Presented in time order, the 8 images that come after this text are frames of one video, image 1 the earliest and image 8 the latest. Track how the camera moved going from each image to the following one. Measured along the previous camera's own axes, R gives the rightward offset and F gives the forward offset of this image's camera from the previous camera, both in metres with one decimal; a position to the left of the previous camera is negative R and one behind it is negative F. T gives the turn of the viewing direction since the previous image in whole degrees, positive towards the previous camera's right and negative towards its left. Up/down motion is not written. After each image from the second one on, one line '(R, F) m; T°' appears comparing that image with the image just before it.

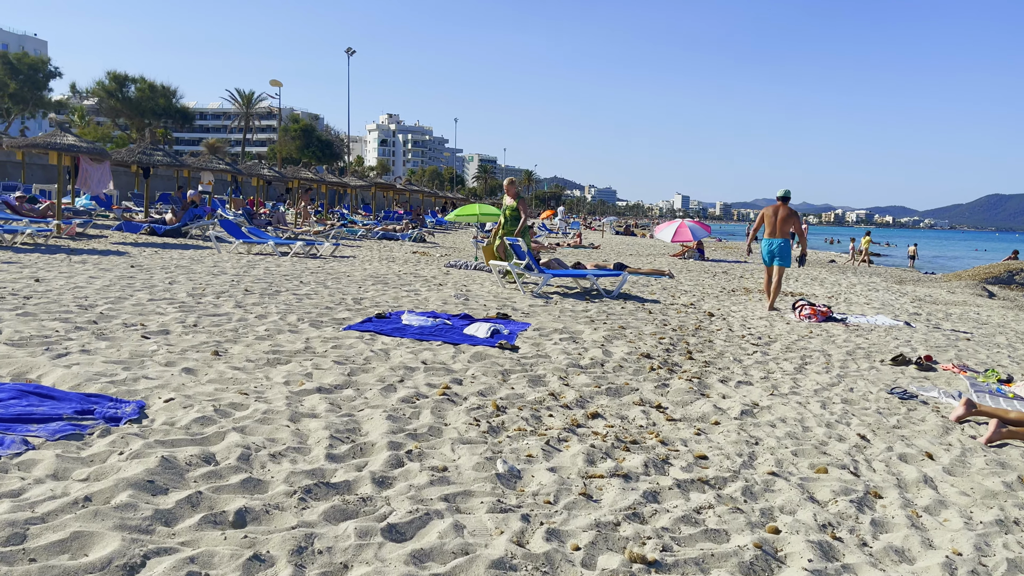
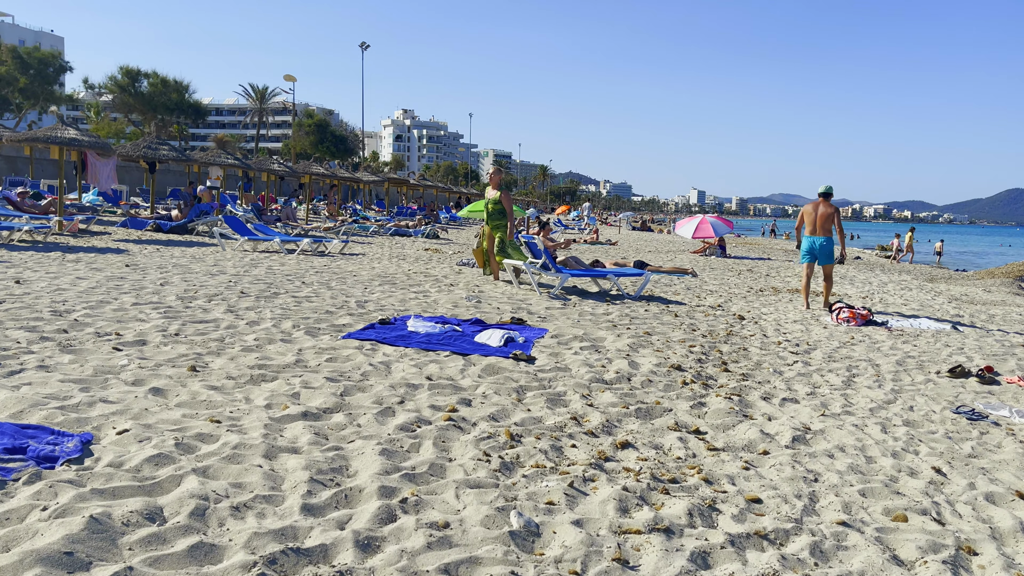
(0.0, +0.5) m; -1°
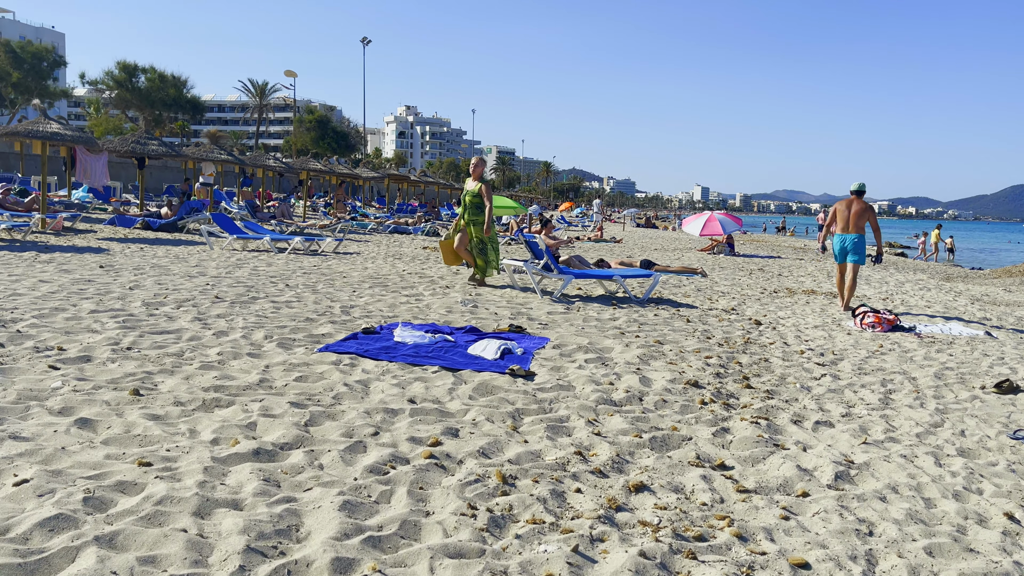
(0.0, +0.5) m; 0°
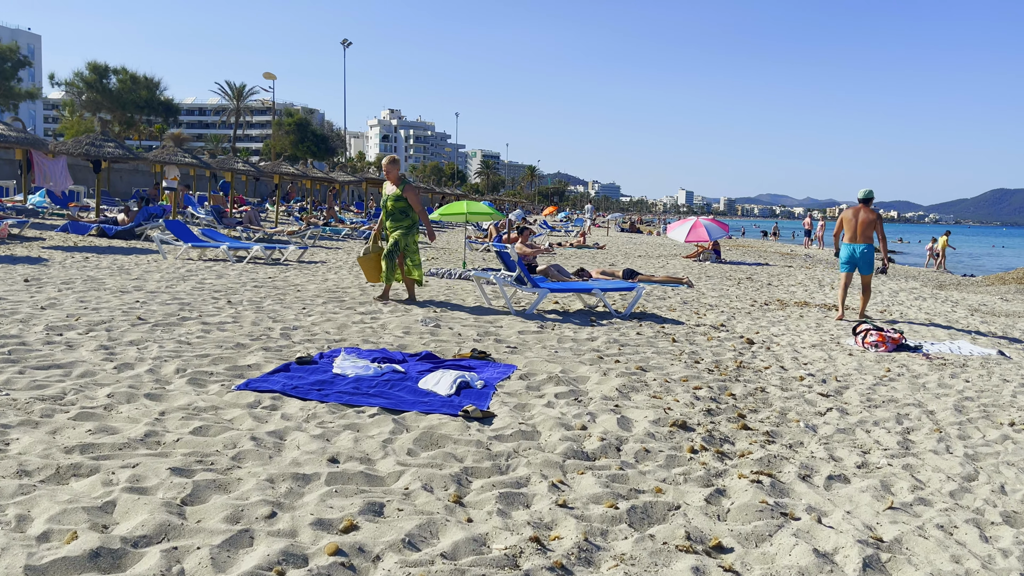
(+0.1, +0.7) m; +1°
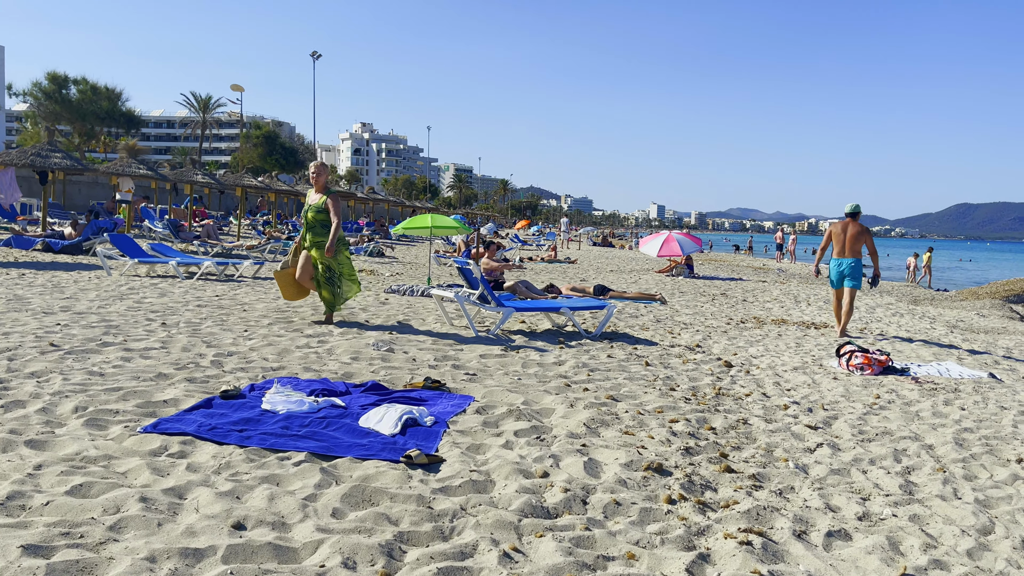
(+0.1, +0.5) m; +2°
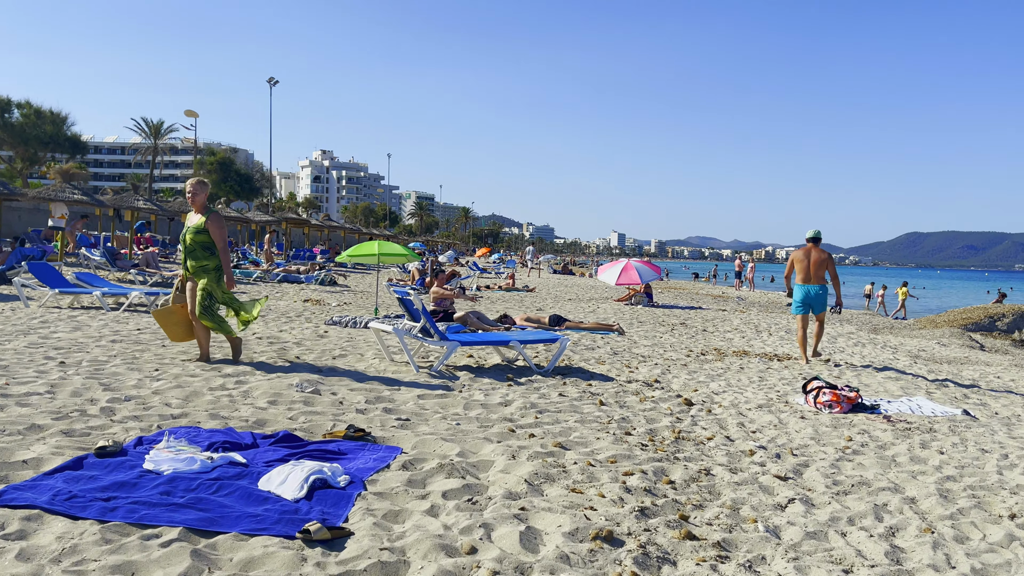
(+0.1, +0.5) m; +3°
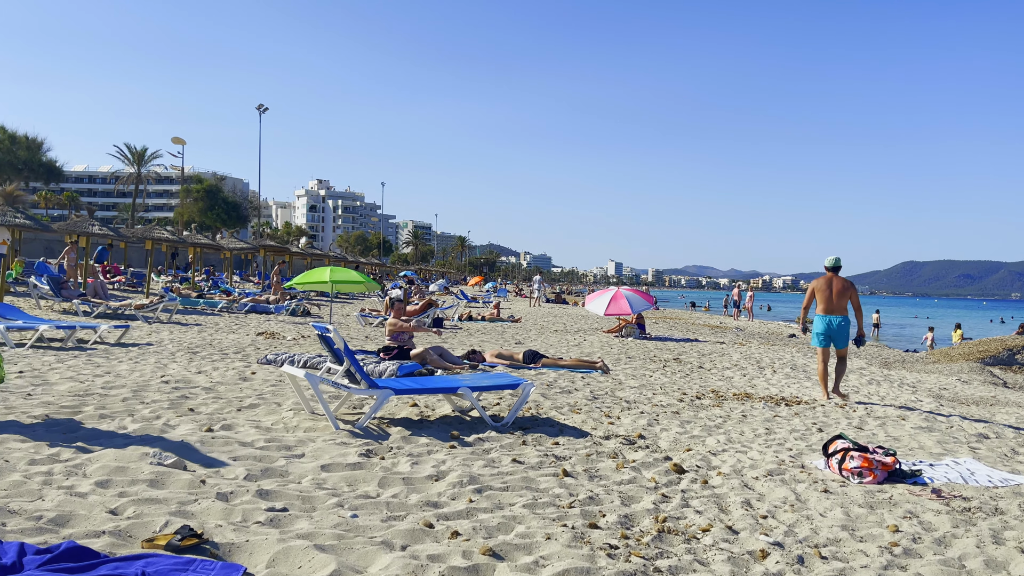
(+0.3, +1.2) m; 0°
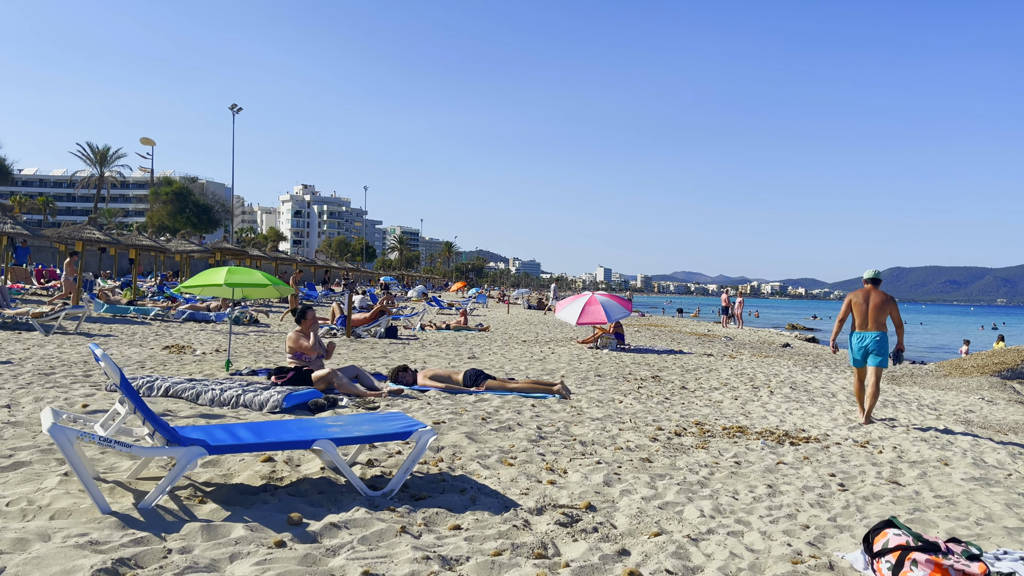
(+0.5, +1.7) m; +1°
